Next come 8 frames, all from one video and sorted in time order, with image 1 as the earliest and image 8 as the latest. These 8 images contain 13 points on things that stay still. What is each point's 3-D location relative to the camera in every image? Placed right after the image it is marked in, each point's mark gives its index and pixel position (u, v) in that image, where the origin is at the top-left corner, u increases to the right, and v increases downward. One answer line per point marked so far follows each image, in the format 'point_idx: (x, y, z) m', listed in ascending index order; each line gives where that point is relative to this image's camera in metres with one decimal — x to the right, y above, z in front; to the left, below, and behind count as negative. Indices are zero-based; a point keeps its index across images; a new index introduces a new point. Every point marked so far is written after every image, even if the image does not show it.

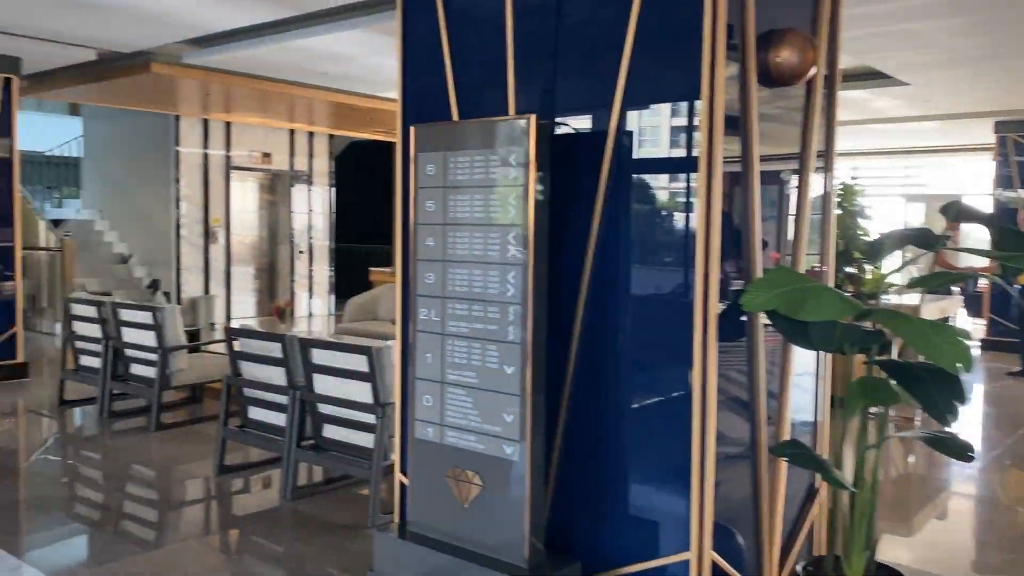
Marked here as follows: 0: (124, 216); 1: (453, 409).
0: (-5.0, +0.9, +11.2) m
1: (-0.2, -0.4, +2.7) m
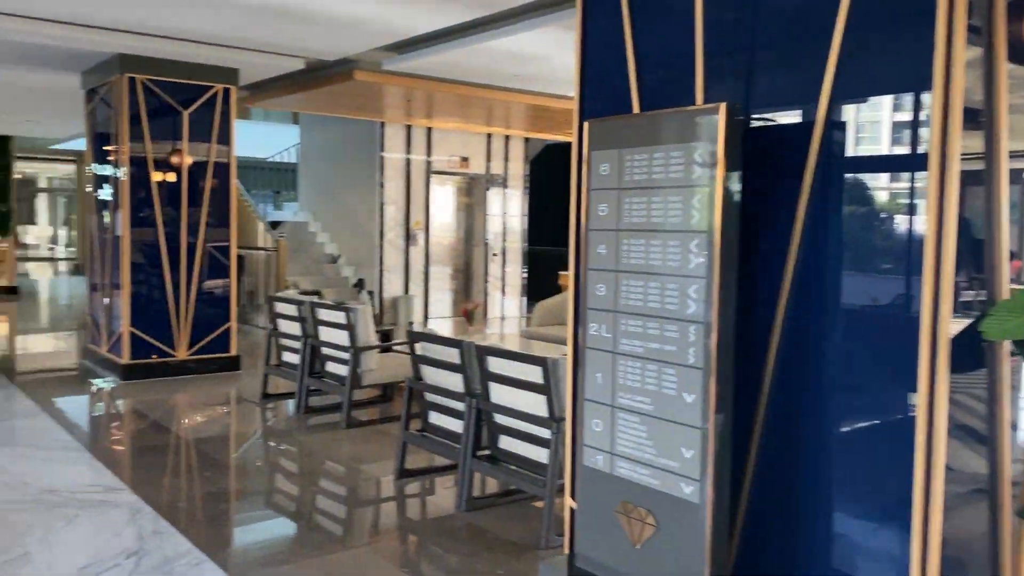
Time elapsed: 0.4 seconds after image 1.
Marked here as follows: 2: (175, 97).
0: (-2.4, +1.0, +11.8) m
1: (+0.3, -0.4, +2.4) m
2: (-2.9, +1.6, +7.3) m
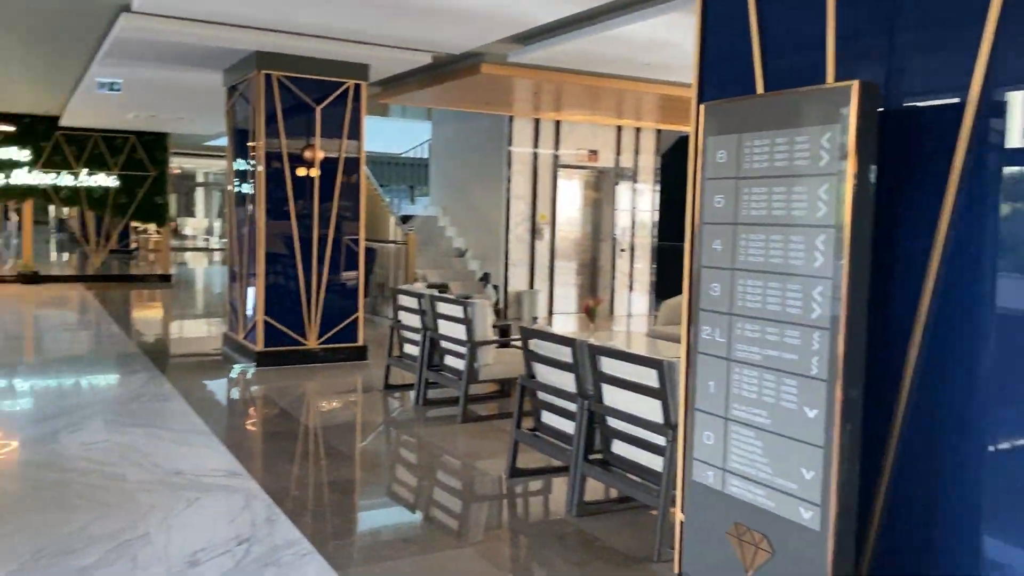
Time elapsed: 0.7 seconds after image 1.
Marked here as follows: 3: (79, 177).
0: (-0.7, +1.0, +11.9) m
1: (+0.6, -0.4, +2.2) m
2: (-1.8, +1.7, +7.5) m
3: (-7.4, +1.9, +14.8) m
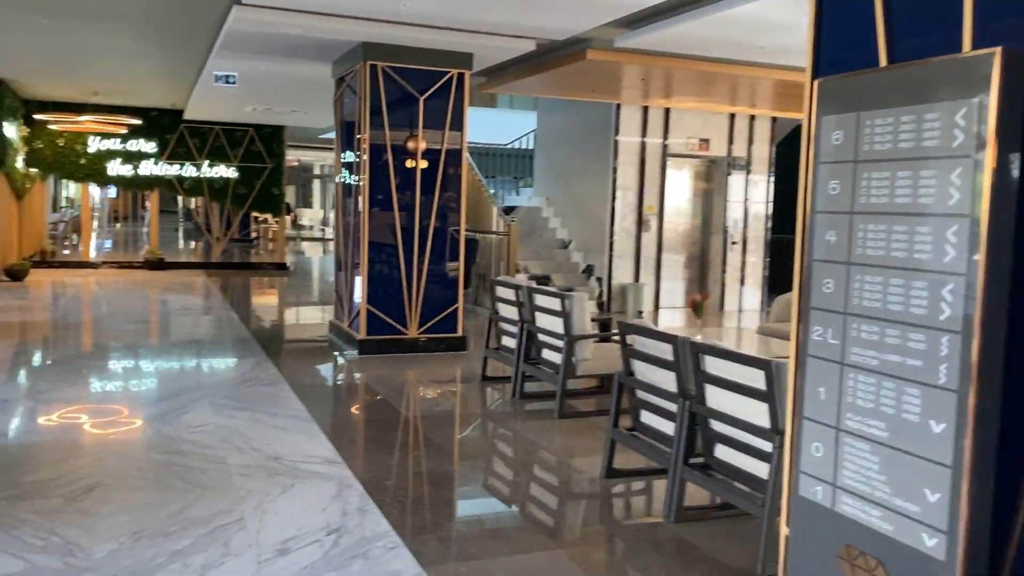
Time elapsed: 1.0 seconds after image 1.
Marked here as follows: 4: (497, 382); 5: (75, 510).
0: (+0.8, +1.2, +11.8) m
1: (+0.8, -0.4, +1.9) m
2: (-0.9, +1.8, +7.5) m
3: (-5.5, +2.1, +15.5) m
4: (-0.1, -0.7, +6.6) m
5: (-1.8, -0.9, +3.6) m
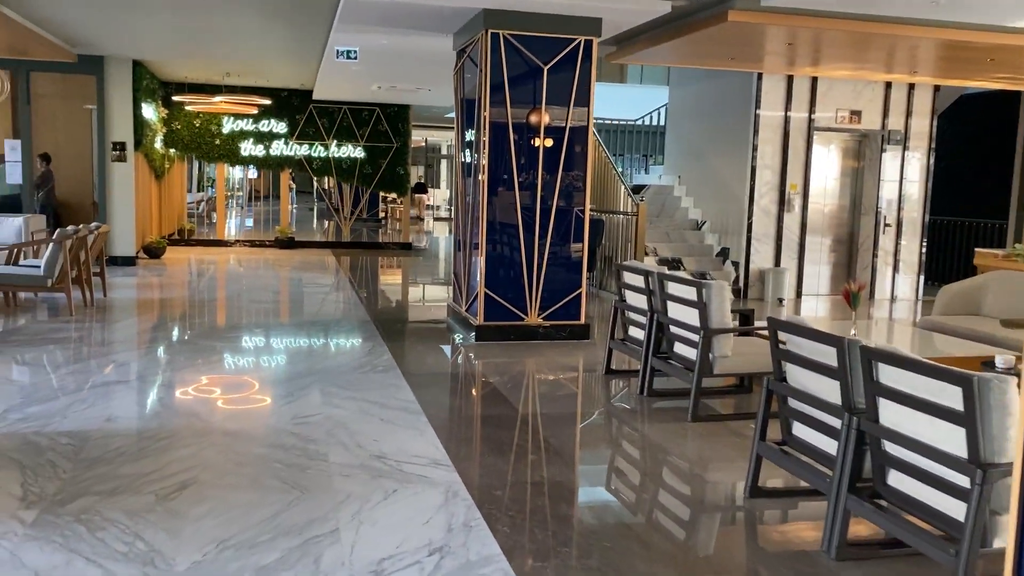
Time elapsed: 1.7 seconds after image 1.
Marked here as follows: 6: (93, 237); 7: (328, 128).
0: (+2.4, +1.4, +11.0) m
1: (+1.0, -0.4, +1.3) m
2: (+0.2, +1.9, +7.1) m
3: (-3.3, +2.5, +15.5) m
4: (+0.8, -0.6, +6.1) m
5: (-1.3, -0.8, +3.3) m
6: (-4.0, +0.5, +8.3) m
7: (-3.3, +2.9, +15.5) m
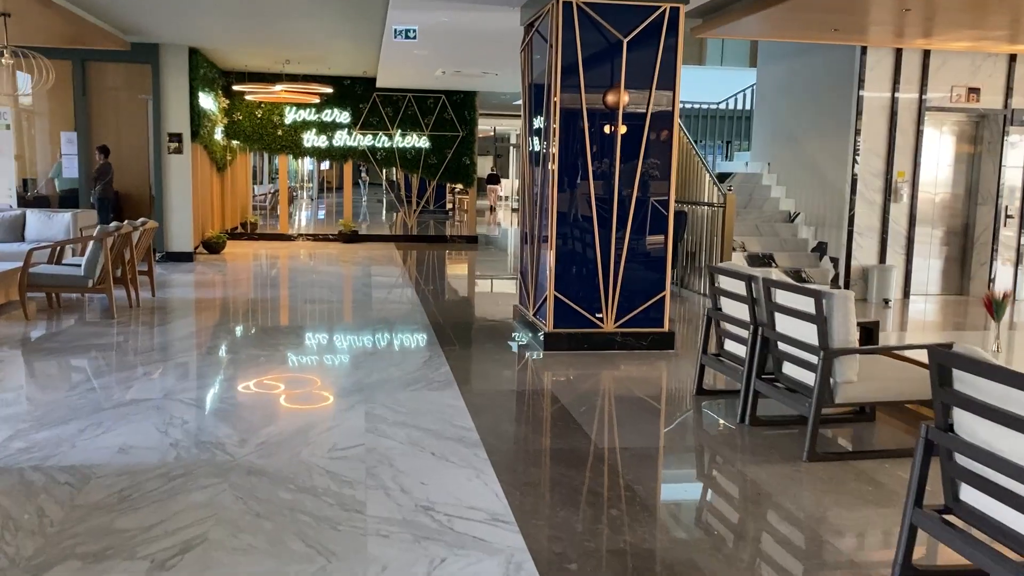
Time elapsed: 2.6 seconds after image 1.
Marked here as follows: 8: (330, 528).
0: (+3.3, +1.4, +10.0) m
1: (+1.0, -0.5, +0.5) m
2: (+0.7, +1.9, +6.2) m
3: (-2.0, +2.6, +15.0) m
4: (+1.2, -0.7, +5.3) m
5: (-1.1, -0.9, +2.7) m
6: (-3.4, +0.5, +7.8) m
7: (-2.1, +2.9, +14.9) m
8: (-0.6, -0.9, +3.1) m
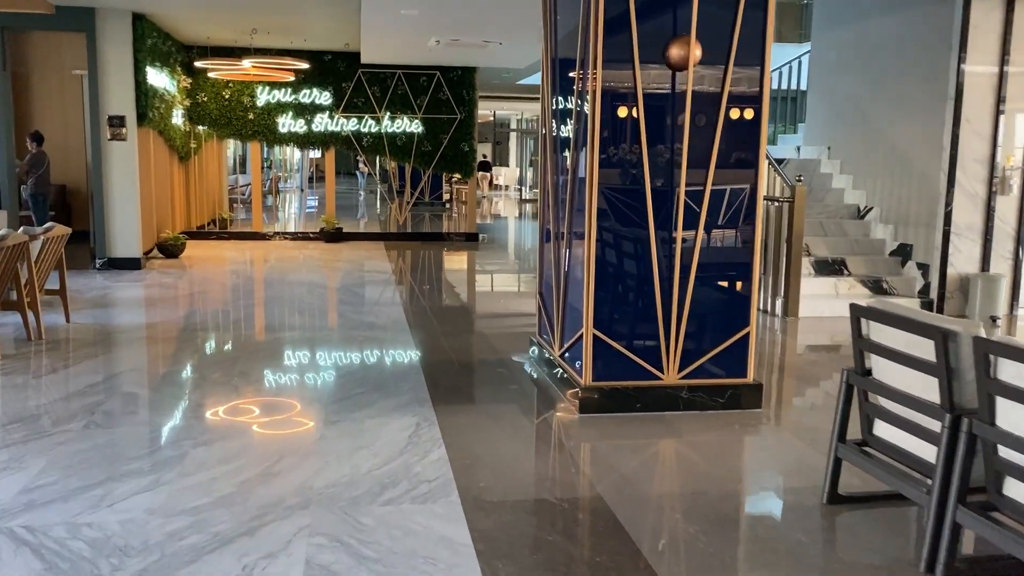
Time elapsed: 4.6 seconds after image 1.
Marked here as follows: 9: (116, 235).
0: (+3.3, +1.3, +8.2) m
1: (+1.2, -0.8, -1.3) m
2: (+0.8, +1.7, +4.4) m
3: (-2.0, +2.5, +13.1) m
4: (+1.4, -0.8, +3.5) m
5: (-1.0, -1.1, +0.9) m
6: (-3.2, +0.3, +6.0) m
7: (-2.0, +2.9, +13.1) m
8: (-0.5, -1.1, +1.3) m
9: (-4.4, +0.6, +9.7) m
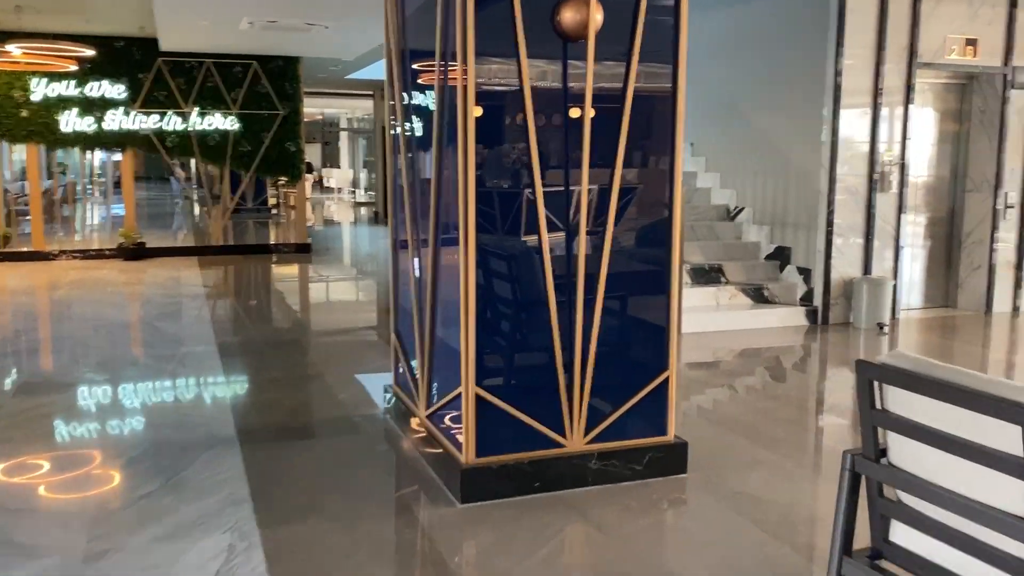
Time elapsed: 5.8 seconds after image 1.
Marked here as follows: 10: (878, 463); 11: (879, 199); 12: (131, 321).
0: (+2.0, +1.2, +7.6) m
1: (+1.7, -0.9, -2.1) m
2: (+0.2, +1.6, +3.4) m
3: (-4.2, +2.2, +11.4) m
4: (+1.0, -1.0, +2.6) m
5: (-0.8, -1.4, -0.4) m
6: (-4.1, 0.0, +4.2) m
7: (-4.3, +2.6, +11.4) m
8: (-0.5, -1.3, +0.1) m
9: (-5.9, +0.2, +7.6) m
10: (+0.9, -0.4, +2.3) m
11: (+2.9, +0.7, +6.8) m
12: (-3.5, -0.4, +7.7) m
